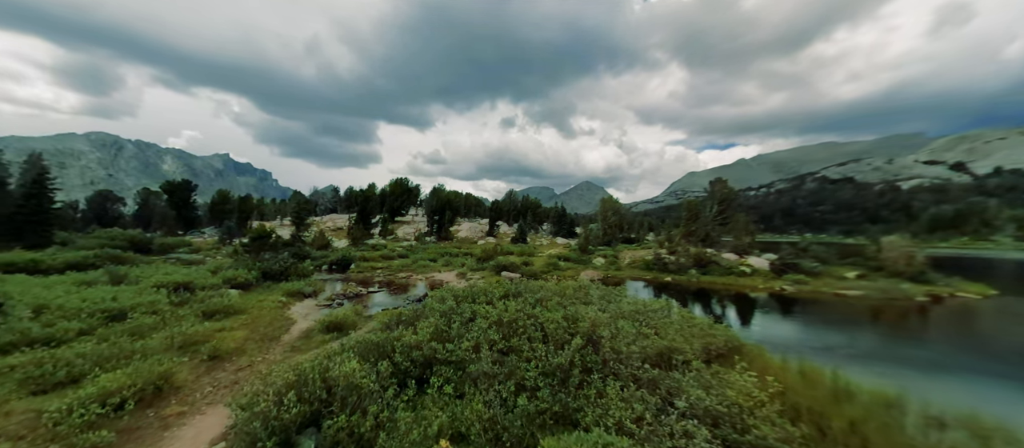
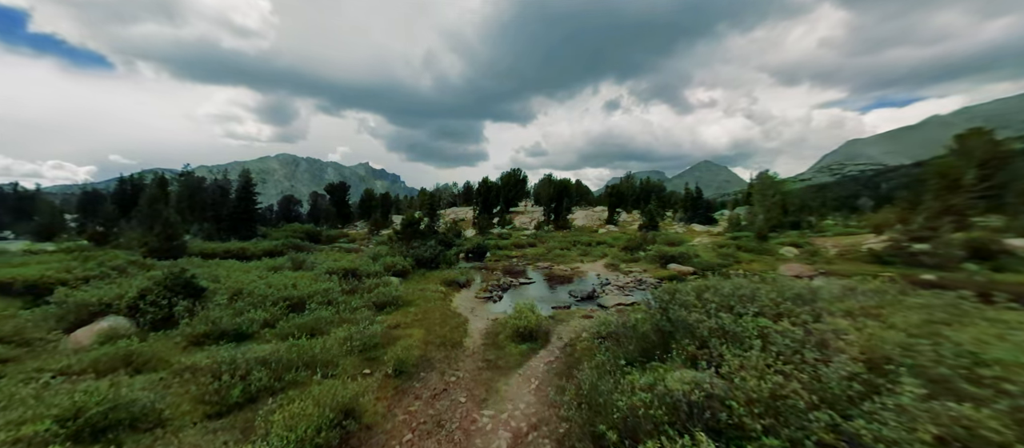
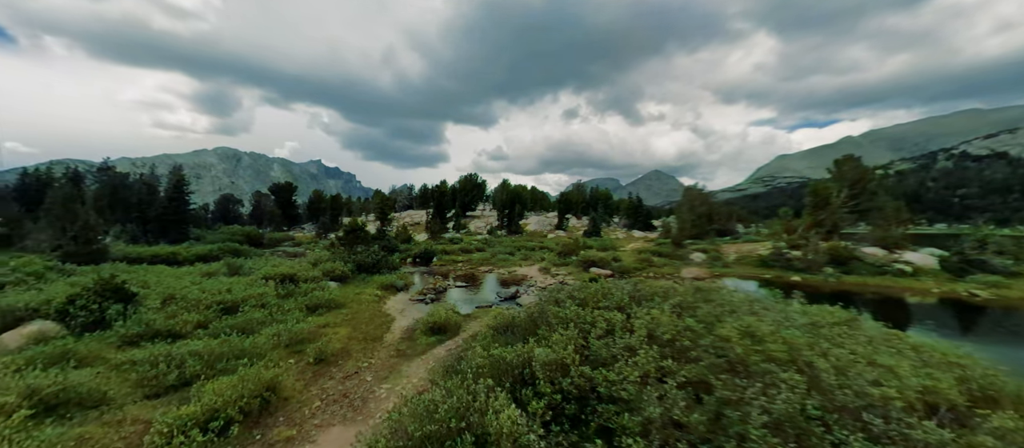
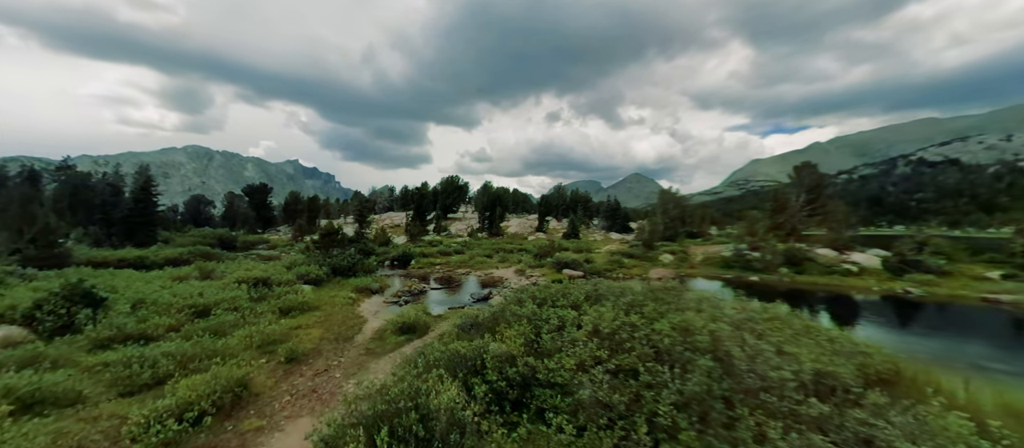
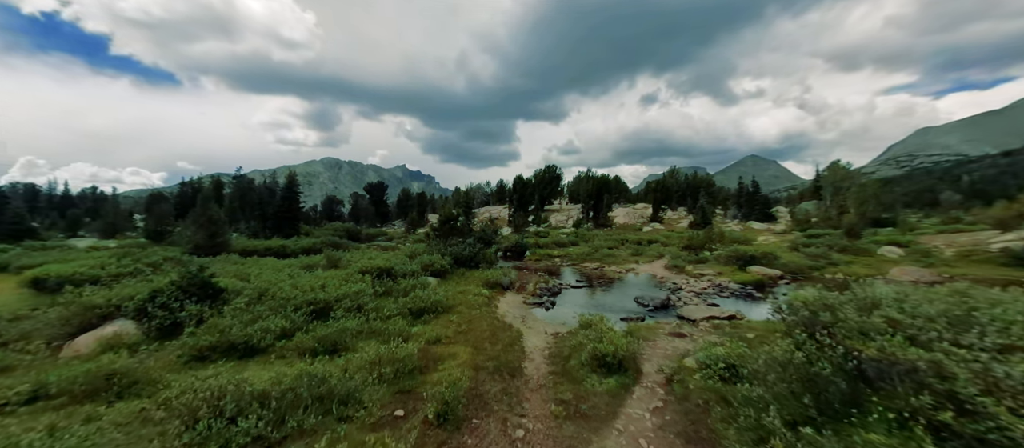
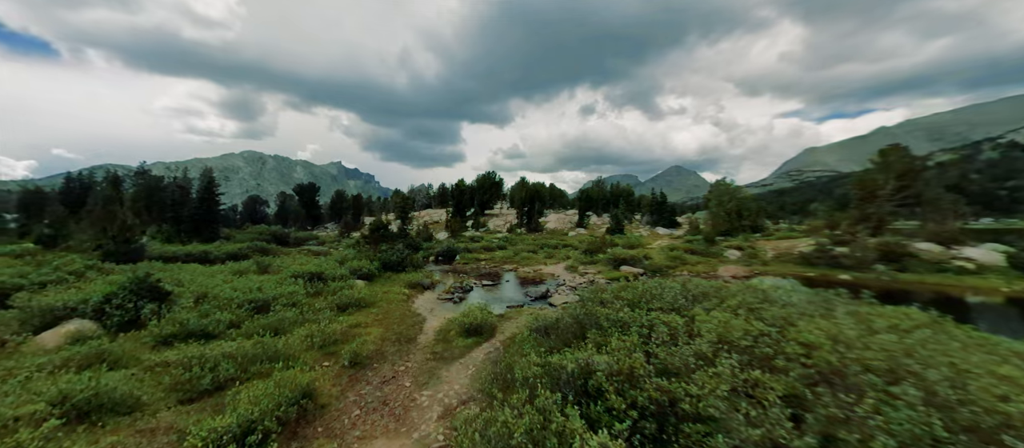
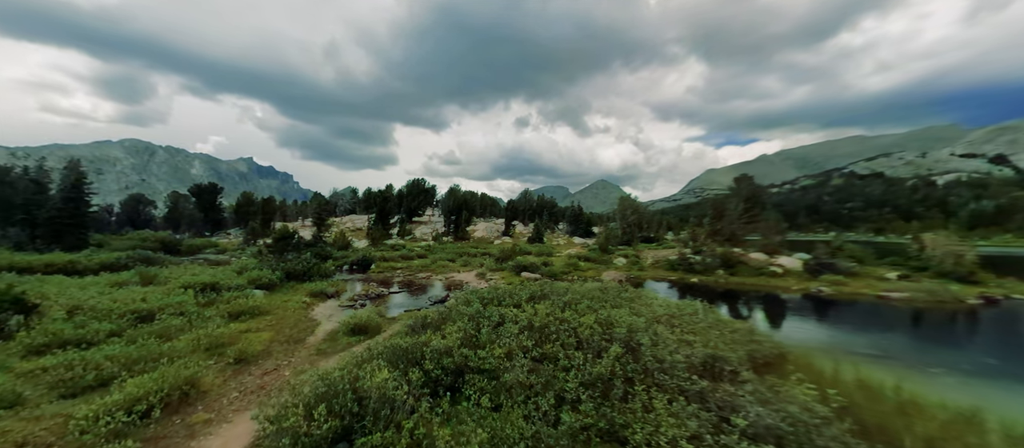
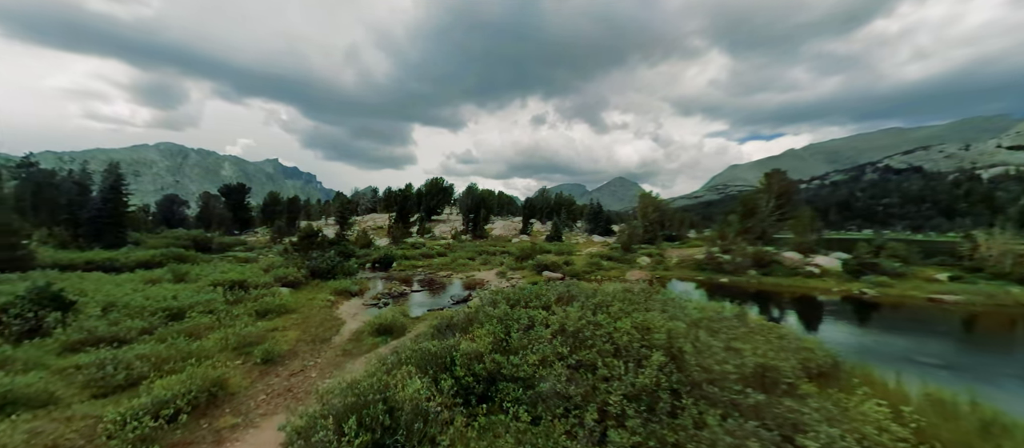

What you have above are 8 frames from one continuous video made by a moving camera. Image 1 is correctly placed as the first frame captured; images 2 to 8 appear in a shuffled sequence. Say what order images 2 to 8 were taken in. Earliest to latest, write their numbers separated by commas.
7, 8, 4, 3, 6, 2, 5
